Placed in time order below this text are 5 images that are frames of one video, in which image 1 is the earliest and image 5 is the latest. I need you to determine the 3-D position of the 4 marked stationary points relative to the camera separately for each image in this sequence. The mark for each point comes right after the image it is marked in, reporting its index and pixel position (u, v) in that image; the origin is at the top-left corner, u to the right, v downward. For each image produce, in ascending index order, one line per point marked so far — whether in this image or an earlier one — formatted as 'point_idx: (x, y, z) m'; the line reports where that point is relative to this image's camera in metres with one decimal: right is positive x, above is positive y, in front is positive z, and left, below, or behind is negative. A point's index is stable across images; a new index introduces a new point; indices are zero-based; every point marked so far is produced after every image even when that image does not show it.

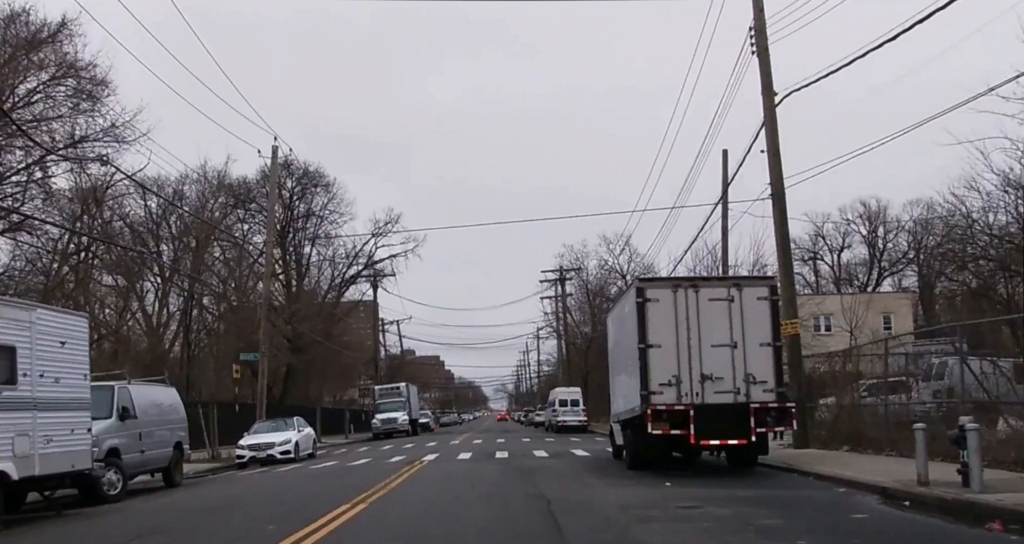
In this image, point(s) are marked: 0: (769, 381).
0: (+4.6, -2.0, +18.5) m
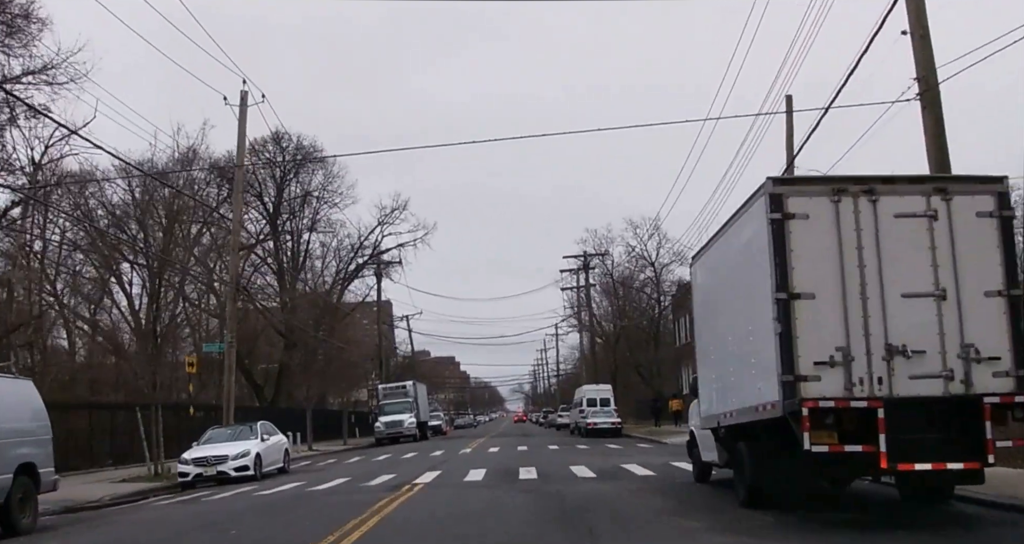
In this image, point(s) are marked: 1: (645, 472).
0: (+5.0, -0.9, +10.5) m
1: (+2.5, -3.7, +19.2) m
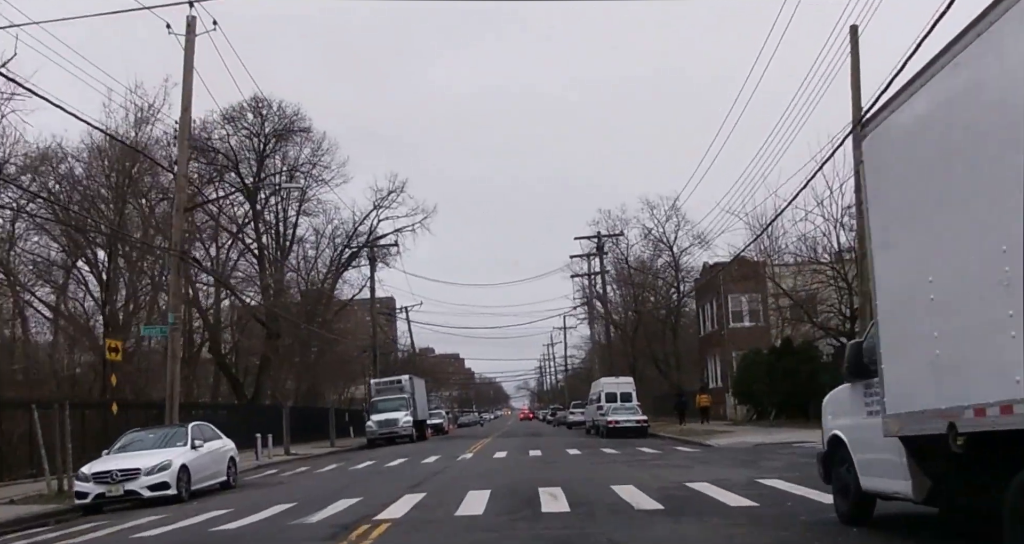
0: (+5.1, +0.1, +3.8) m
1: (+2.7, -2.7, +12.6) m
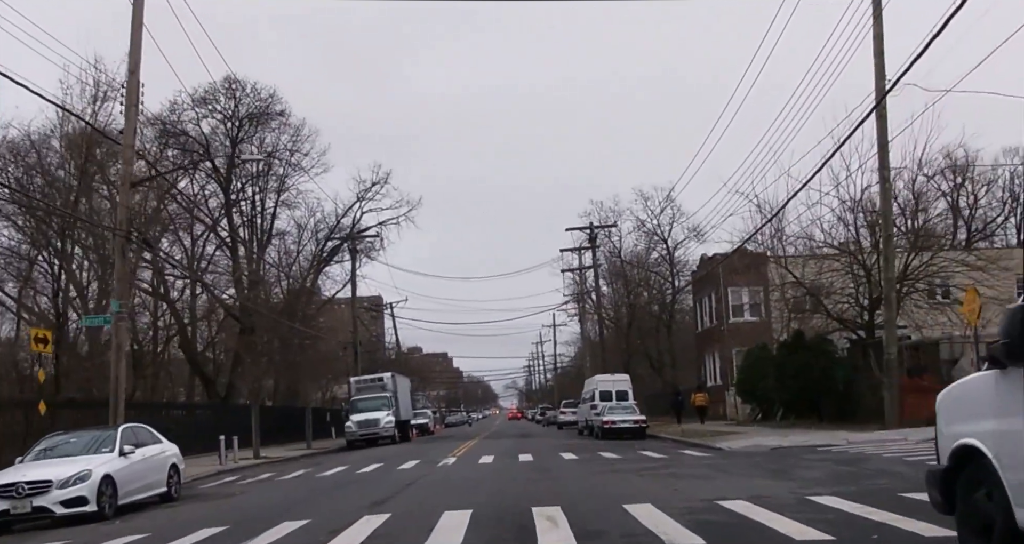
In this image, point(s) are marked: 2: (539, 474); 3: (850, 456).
0: (+5.1, +0.5, +0.9) m
1: (+2.5, -2.3, +9.5) m
2: (+0.6, -3.8, +19.7) m
3: (+6.0, -3.3, +18.5) m
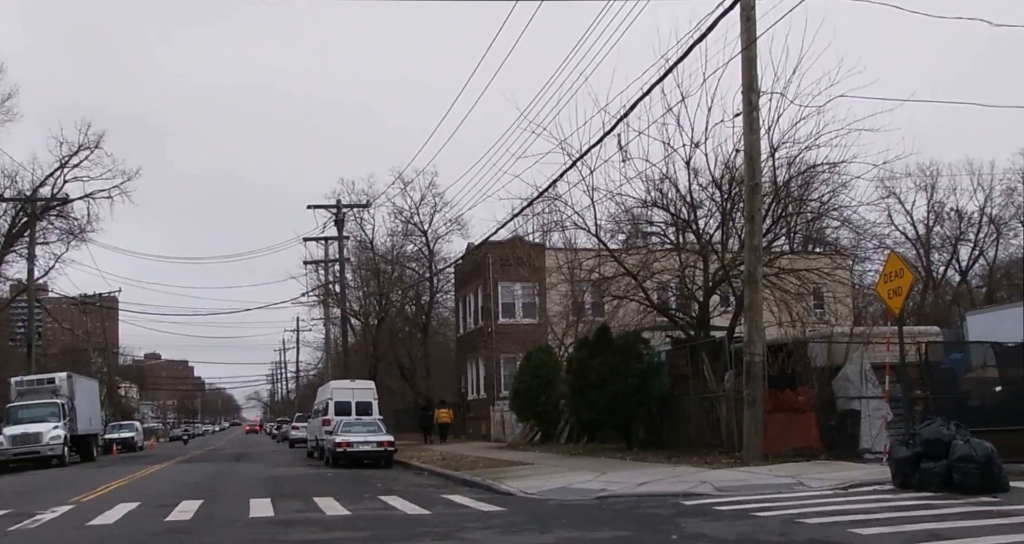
0: (+6.0, +1.6, -7.8) m
1: (+1.3, -1.2, 0.0) m
2: (-3.1, -2.7, +9.4) m
3: (+2.6, -2.4, +9.5) m
